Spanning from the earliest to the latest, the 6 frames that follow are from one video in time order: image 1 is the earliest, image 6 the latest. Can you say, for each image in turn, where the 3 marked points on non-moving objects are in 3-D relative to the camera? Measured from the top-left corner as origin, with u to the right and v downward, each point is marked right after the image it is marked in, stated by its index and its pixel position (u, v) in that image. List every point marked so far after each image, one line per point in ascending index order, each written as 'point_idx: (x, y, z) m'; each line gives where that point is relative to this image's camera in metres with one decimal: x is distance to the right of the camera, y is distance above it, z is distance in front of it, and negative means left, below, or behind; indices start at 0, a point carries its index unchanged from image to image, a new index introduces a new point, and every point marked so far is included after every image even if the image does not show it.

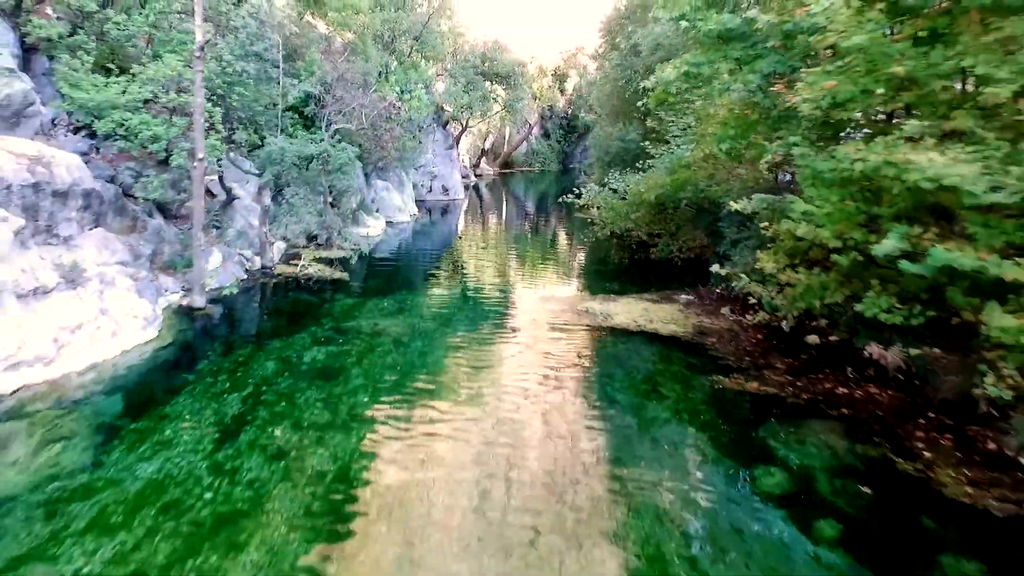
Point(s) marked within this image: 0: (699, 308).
0: (+3.5, -0.4, +14.0) m
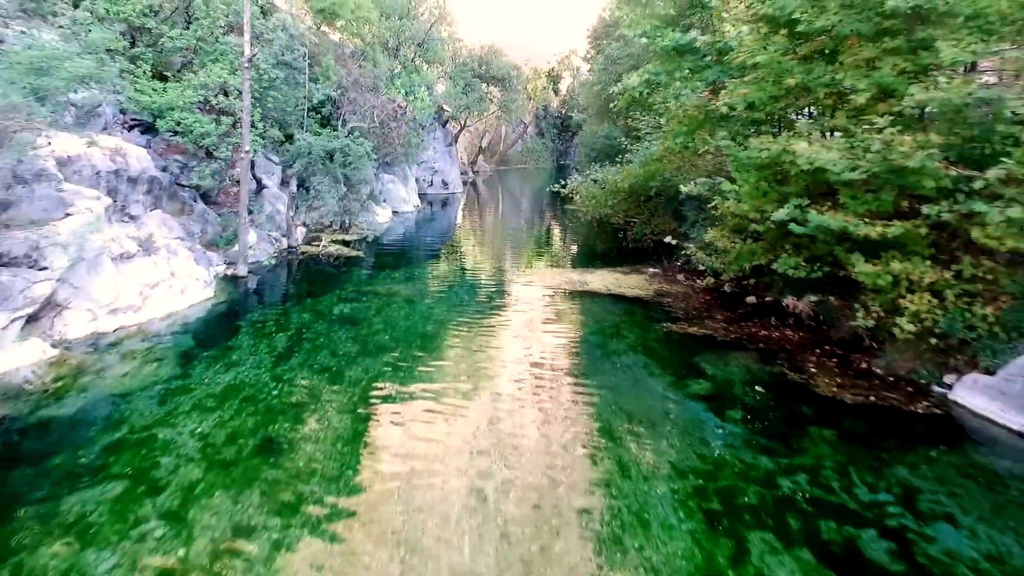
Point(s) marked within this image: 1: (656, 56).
0: (+3.3, +0.2, +16.5) m
1: (+2.9, +4.7, +15.0) m
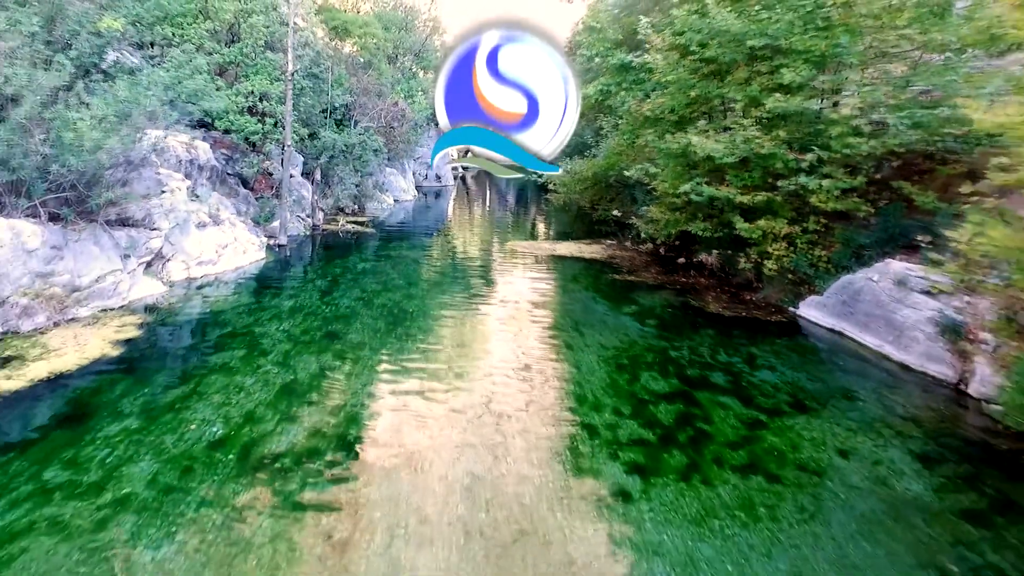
0: (+2.9, +1.1, +20.7) m
1: (+2.5, +5.6, +19.1) m
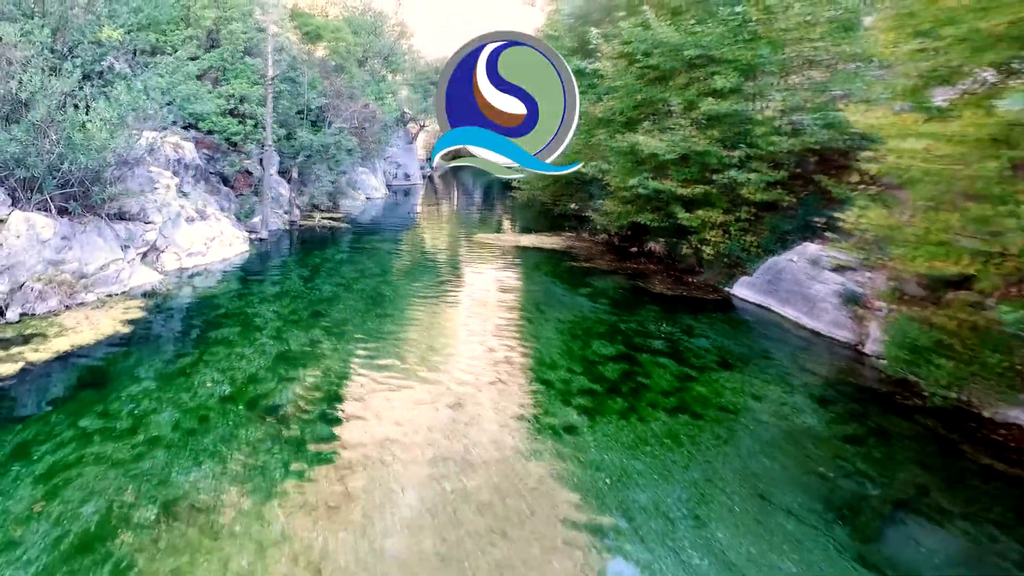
0: (+1.9, +1.5, +22.3) m
1: (+1.5, +5.9, +20.7) m
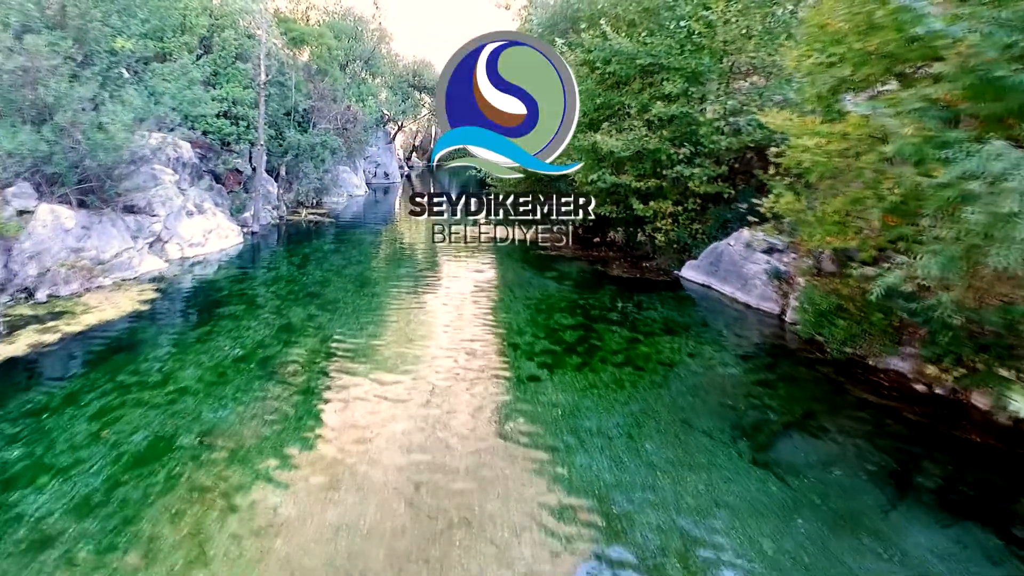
0: (+1.1, +1.8, +24.1) m
1: (+0.7, +6.2, +22.5) m
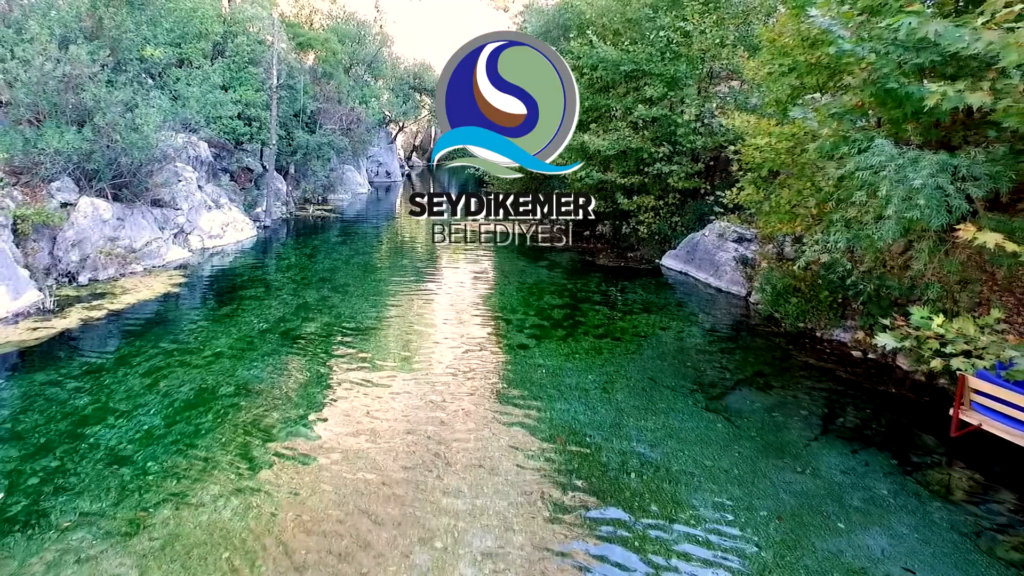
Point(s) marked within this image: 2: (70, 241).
0: (+0.9, +2.1, +25.6) m
1: (+0.6, +6.5, +24.0) m
2: (-8.7, +0.9, +14.7) m
